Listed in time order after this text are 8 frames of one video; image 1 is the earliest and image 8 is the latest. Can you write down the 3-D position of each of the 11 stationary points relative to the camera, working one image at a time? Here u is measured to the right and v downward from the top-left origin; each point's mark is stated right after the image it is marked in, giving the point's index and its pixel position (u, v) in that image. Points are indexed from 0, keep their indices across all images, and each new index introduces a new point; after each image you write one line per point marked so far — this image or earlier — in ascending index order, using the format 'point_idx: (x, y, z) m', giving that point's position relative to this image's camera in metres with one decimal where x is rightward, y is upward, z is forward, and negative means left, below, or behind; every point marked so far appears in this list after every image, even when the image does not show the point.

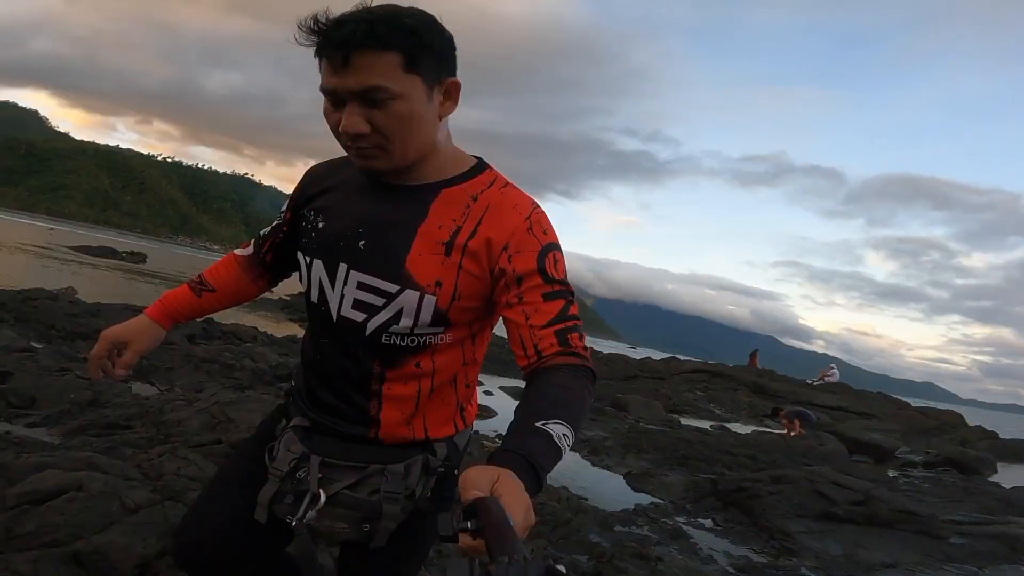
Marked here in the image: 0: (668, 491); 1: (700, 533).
0: (+3.3, -4.2, +13.3) m
1: (+3.2, -4.2, +10.9) m
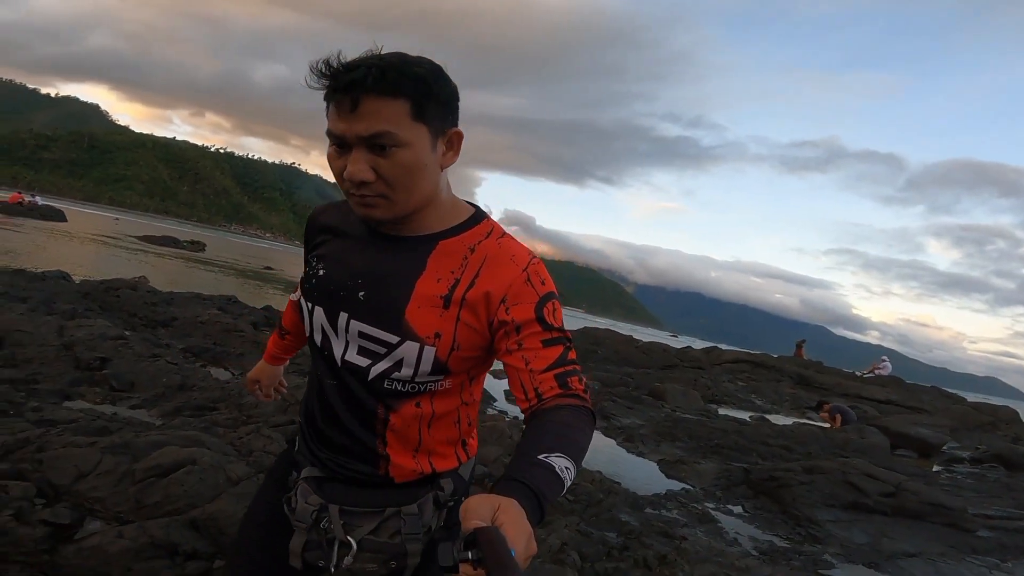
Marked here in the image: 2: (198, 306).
0: (+4.1, -4.1, +13.8) m
1: (+3.9, -4.2, +11.5) m
2: (-7.7, -0.4, +15.7) m
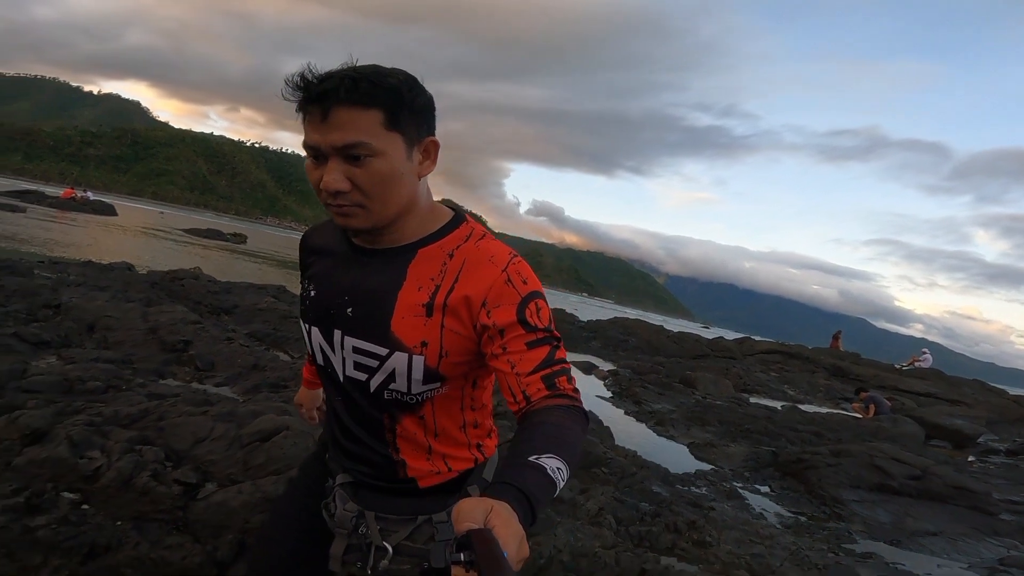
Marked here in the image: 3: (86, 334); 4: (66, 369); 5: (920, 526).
0: (+4.9, -3.9, +14.5) m
1: (+4.6, -4.0, +12.1) m
2: (-6.8, -0.2, +16.8) m
3: (-6.8, -0.7, +10.1) m
4: (-5.2, -1.0, +7.6) m
5: (+7.3, -4.3, +11.4) m
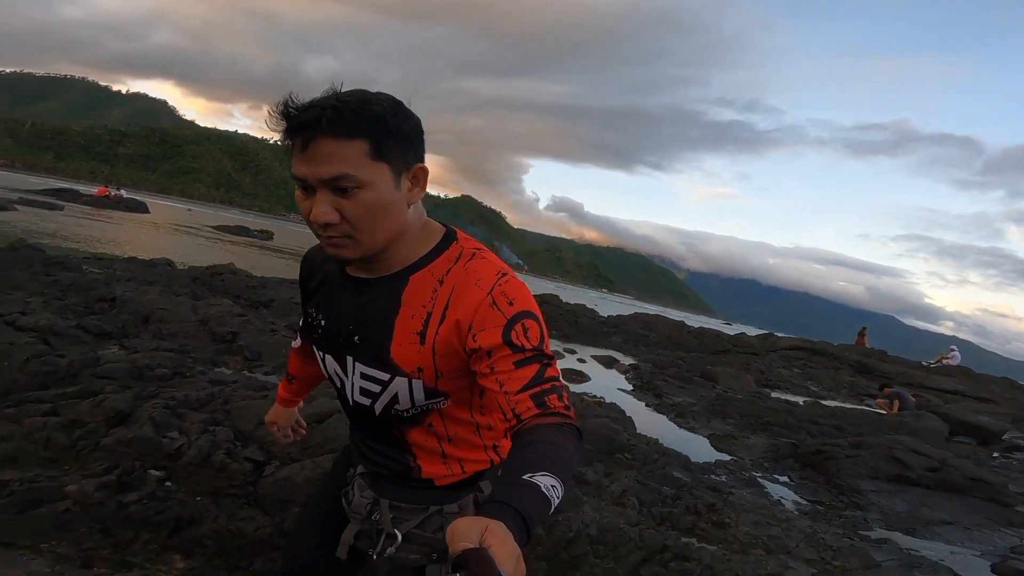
0: (+5.5, -3.8, +14.8) m
1: (+5.1, -3.9, +12.5) m
2: (-6.1, 0.0, +17.5) m
3: (-6.3, -0.6, +10.8) m
4: (-4.8, -0.9, +8.2) m
5: (+7.8, -4.3, +11.7) m
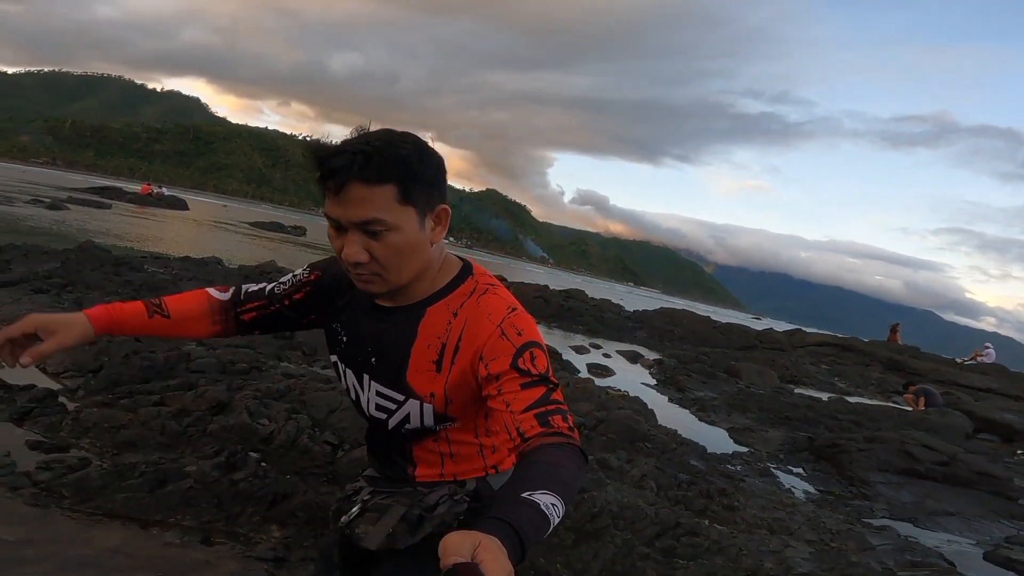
0: (+6.2, -3.8, +15.6) m
1: (+5.7, -3.9, +13.3) m
2: (-5.3, 0.0, +18.7) m
3: (-5.8, -0.7, +12.1) m
4: (-4.4, -1.0, +9.4) m
5: (+8.4, -4.3, +12.4) m
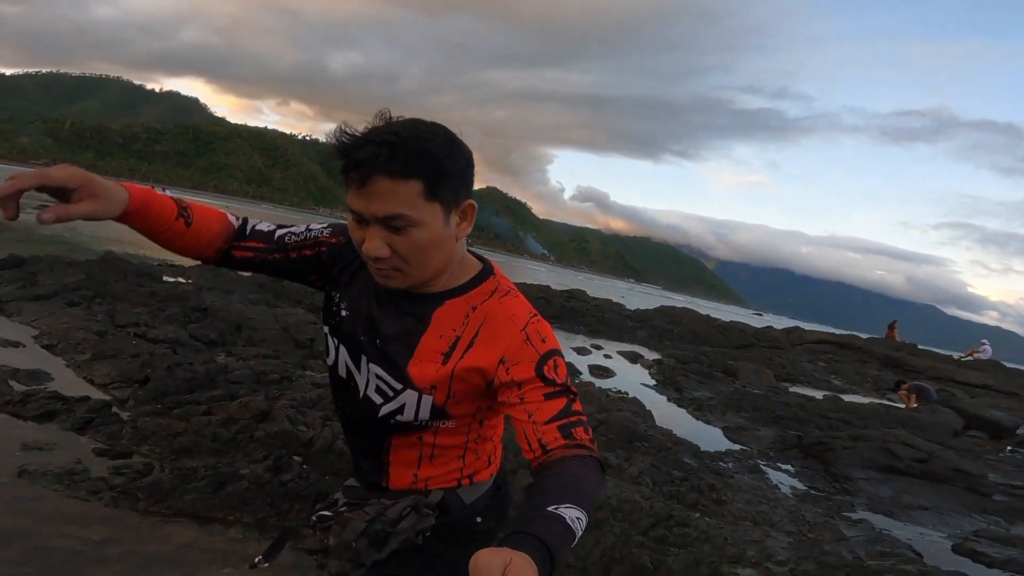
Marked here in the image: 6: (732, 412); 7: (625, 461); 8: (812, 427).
0: (+6.4, -4.0, +16.5) m
1: (+5.9, -4.1, +14.2) m
2: (-5.2, -0.2, +19.6) m
3: (-5.7, -0.9, +12.9) m
4: (-4.3, -1.2, +10.3) m
5: (+8.5, -4.5, +13.3) m
6: (+6.6, -3.8, +19.3) m
7: (+1.9, -2.9, +10.6) m
8: (+8.8, -4.1, +18.7) m
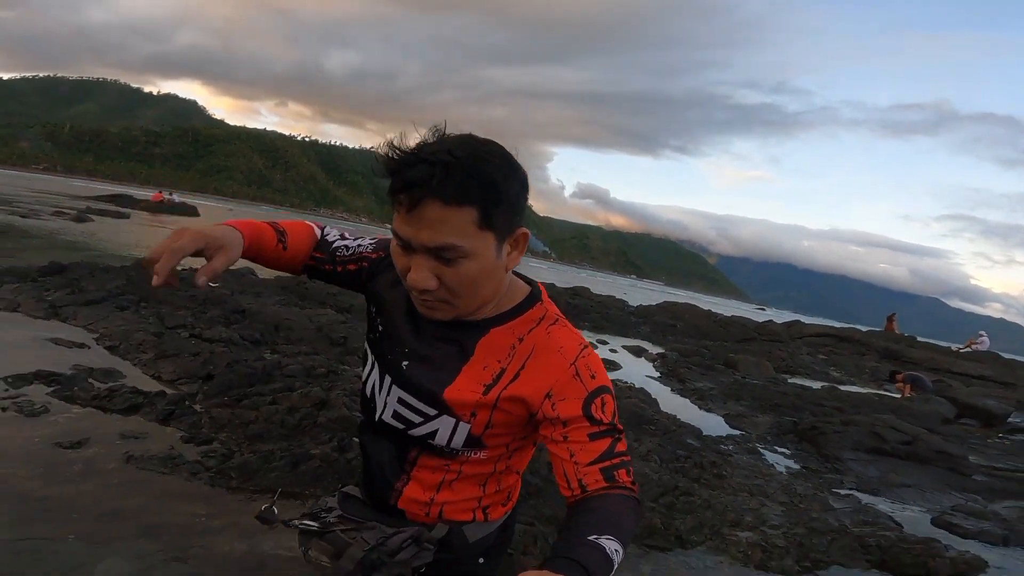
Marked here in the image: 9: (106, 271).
0: (+6.8, -3.9, +17.7) m
1: (+6.3, -4.0, +15.4) m
2: (-4.8, -0.3, +20.8) m
3: (-5.3, -1.0, +14.1) m
4: (-3.9, -1.3, +11.5) m
5: (+8.9, -4.4, +14.5) m
6: (+7.1, -3.7, +20.5) m
7: (+2.3, -2.8, +11.8) m
8: (+9.3, -4.0, +19.9) m
9: (-12.7, +0.5, +19.9) m
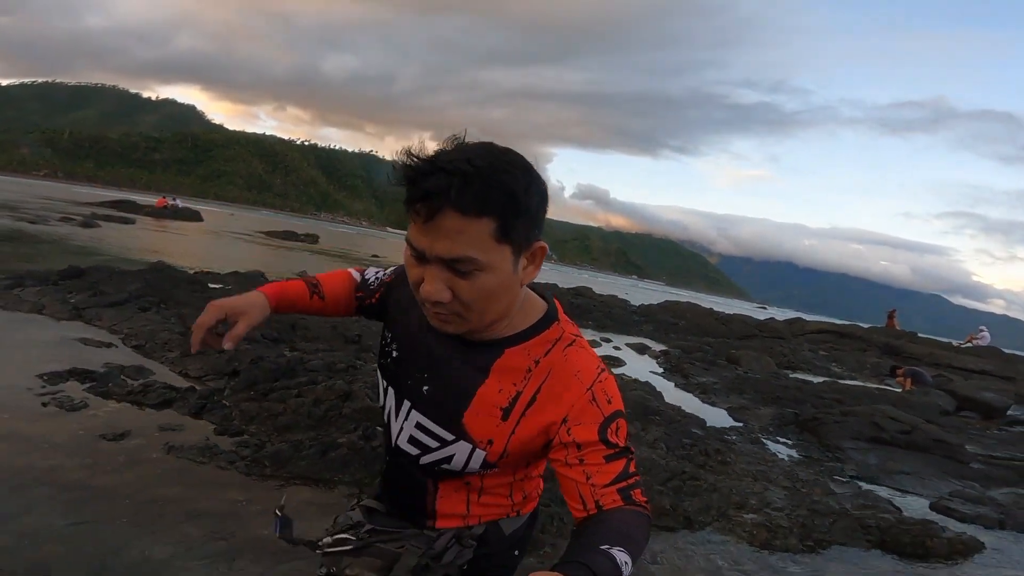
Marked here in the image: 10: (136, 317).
0: (+7.0, -3.7, +18.1) m
1: (+6.6, -3.9, +15.8) m
2: (-4.6, -0.3, +21.2) m
3: (-5.1, -1.0, +14.6) m
4: (-3.7, -1.3, +12.0) m
5: (+9.2, -4.2, +15.0) m
6: (+7.3, -3.5, +21.0) m
7: (+2.5, -2.8, +12.2) m
8: (+9.5, -3.8, +20.4) m
9: (-12.5, +0.4, +20.4) m
10: (-8.8, -0.7, +15.0) m
